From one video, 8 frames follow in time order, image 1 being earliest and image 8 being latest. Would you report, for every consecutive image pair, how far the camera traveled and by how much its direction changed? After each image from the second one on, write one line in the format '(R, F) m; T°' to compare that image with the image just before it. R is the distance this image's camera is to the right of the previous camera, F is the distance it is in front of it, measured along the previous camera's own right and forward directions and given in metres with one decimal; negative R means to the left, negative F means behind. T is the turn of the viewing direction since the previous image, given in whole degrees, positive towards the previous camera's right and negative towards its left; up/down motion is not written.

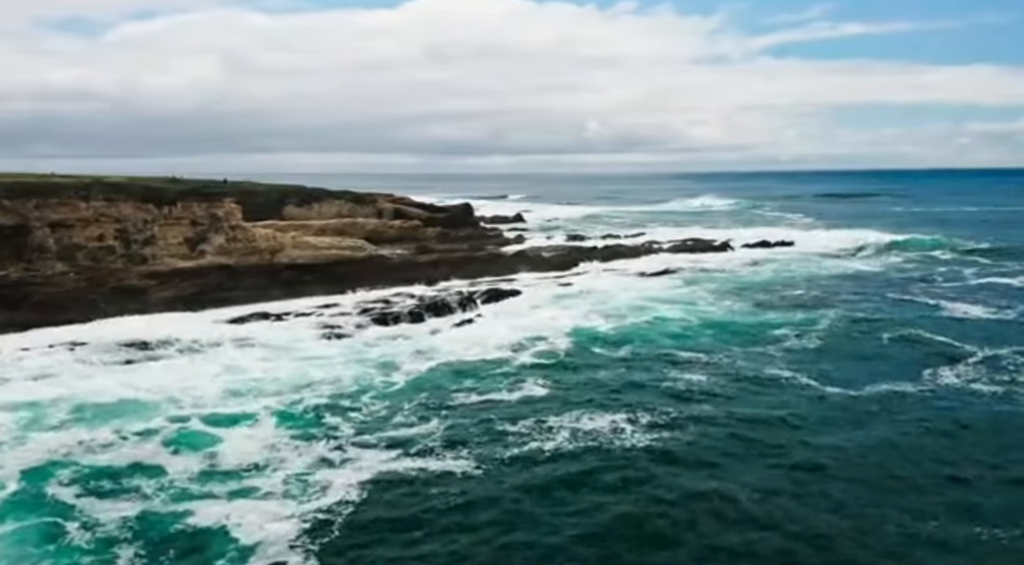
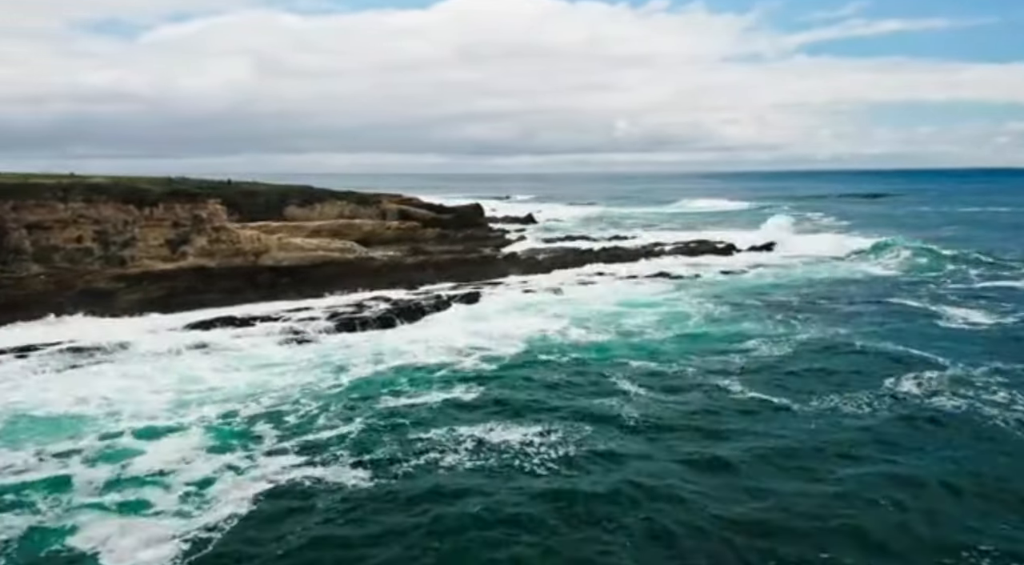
(+2.0, +1.1) m; -2°
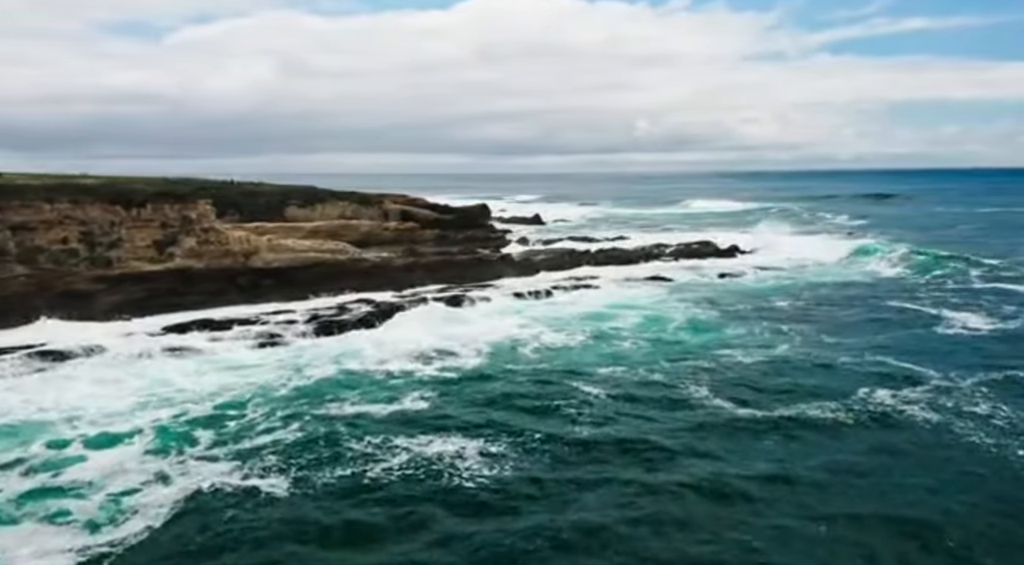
(+1.3, +0.7) m; -1°
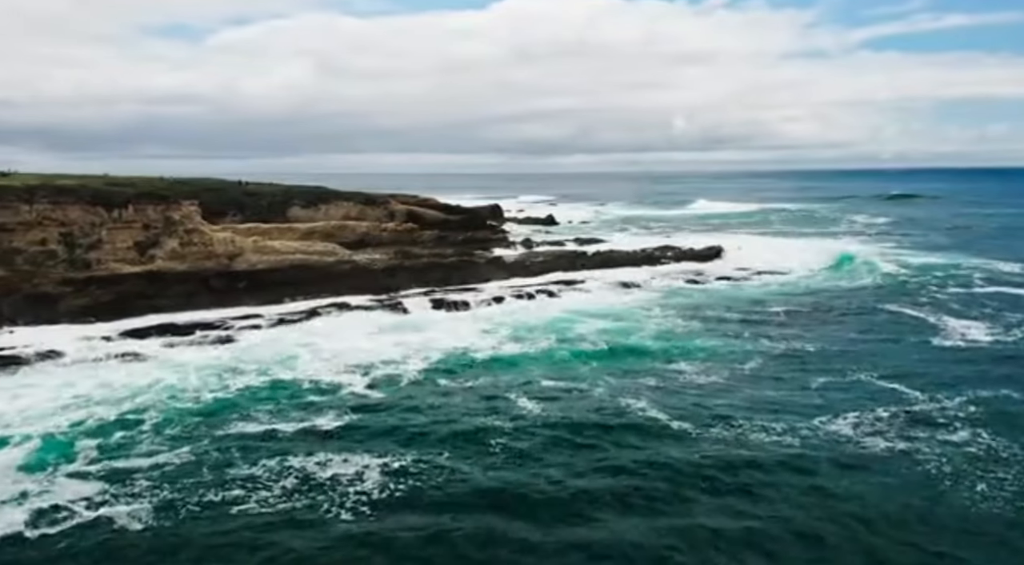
(+2.1, +1.1) m; -2°
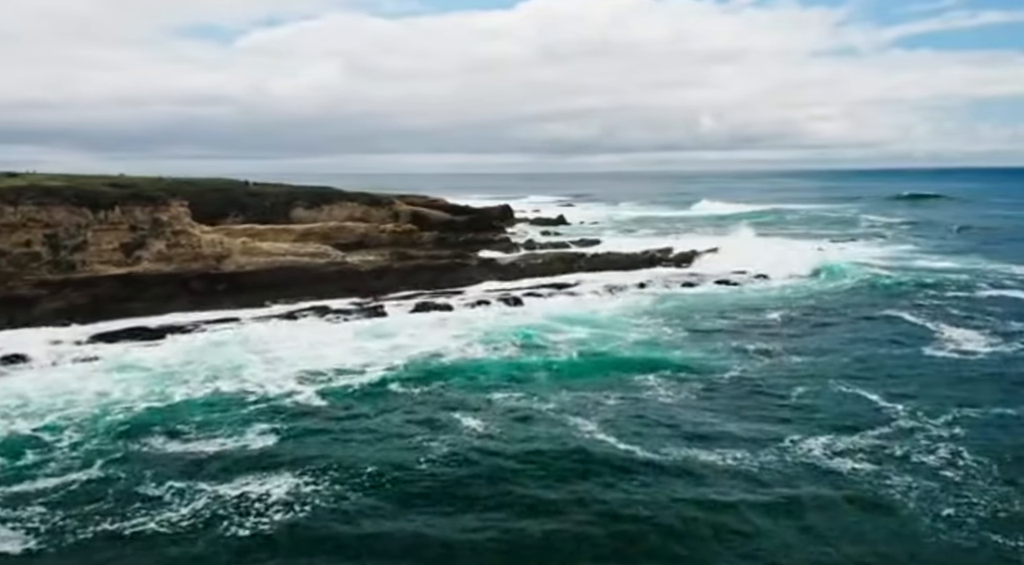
(+1.6, +0.9) m; -2°
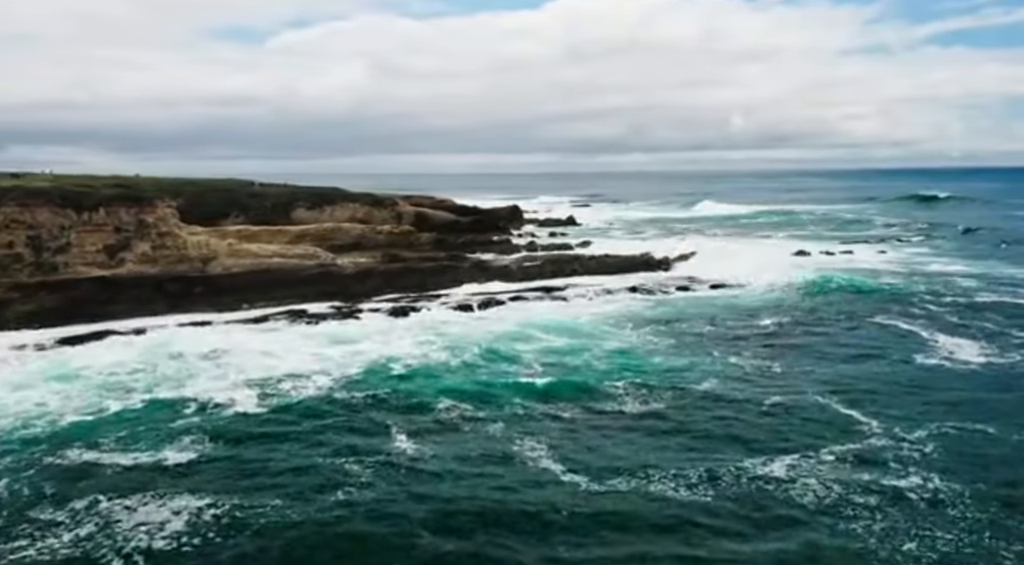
(+1.6, +0.9) m; -2°
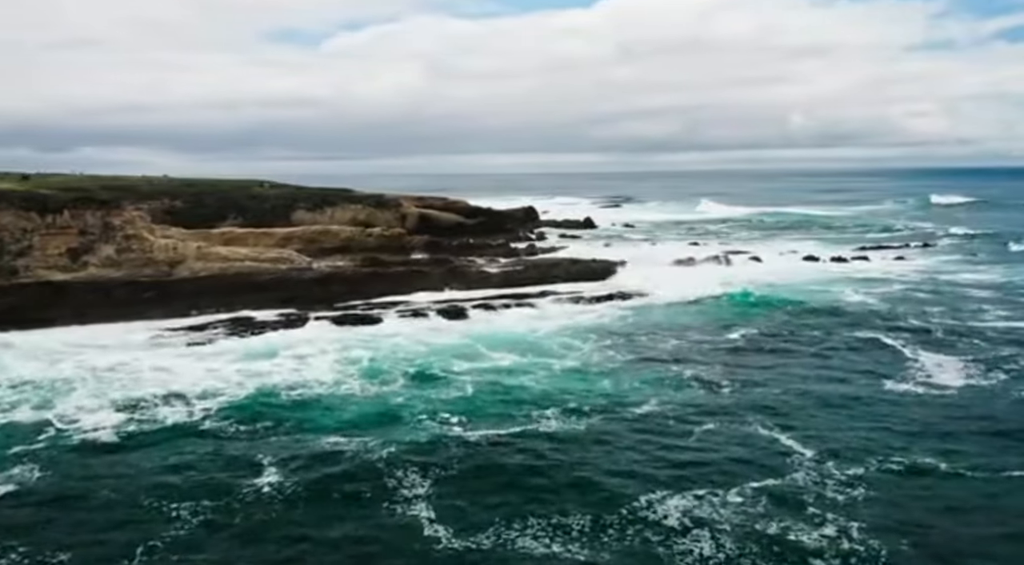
(+3.2, +1.9) m; -3°
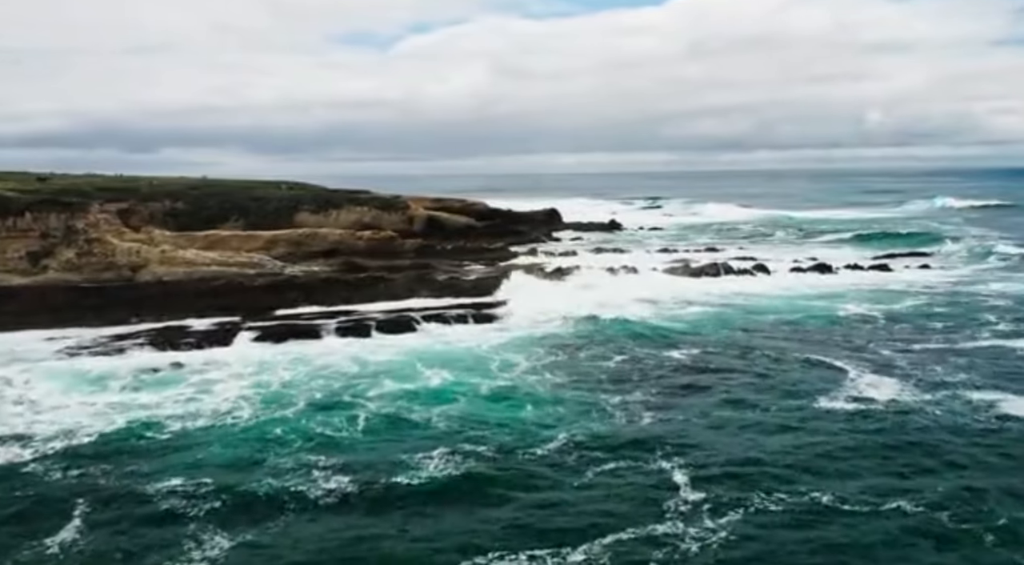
(+3.9, +2.3) m; -4°
